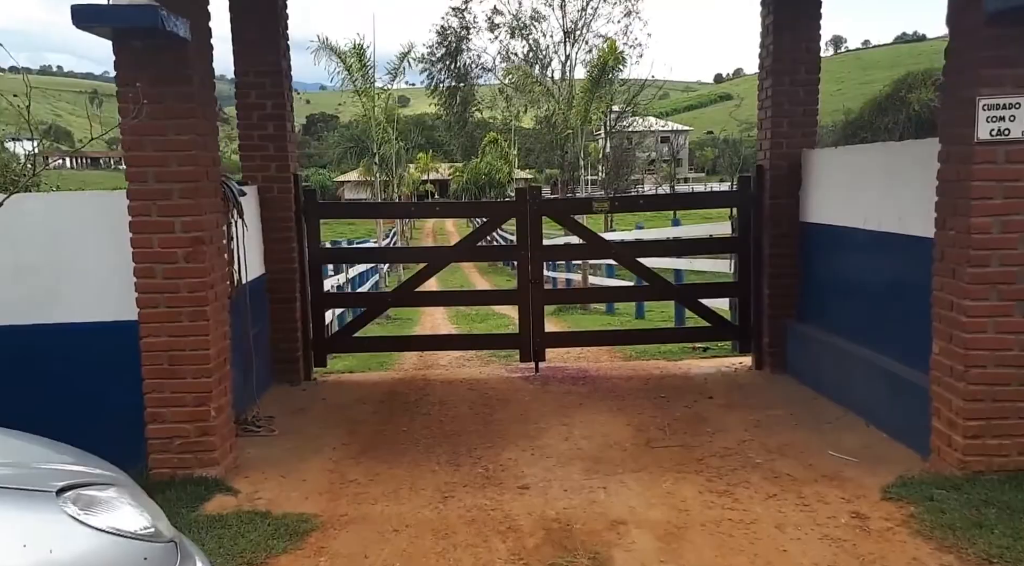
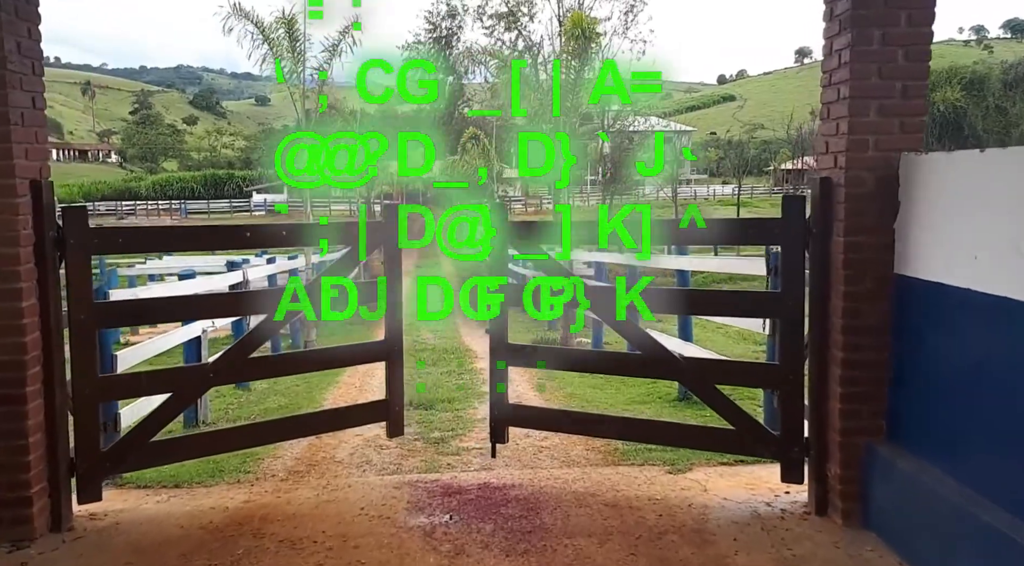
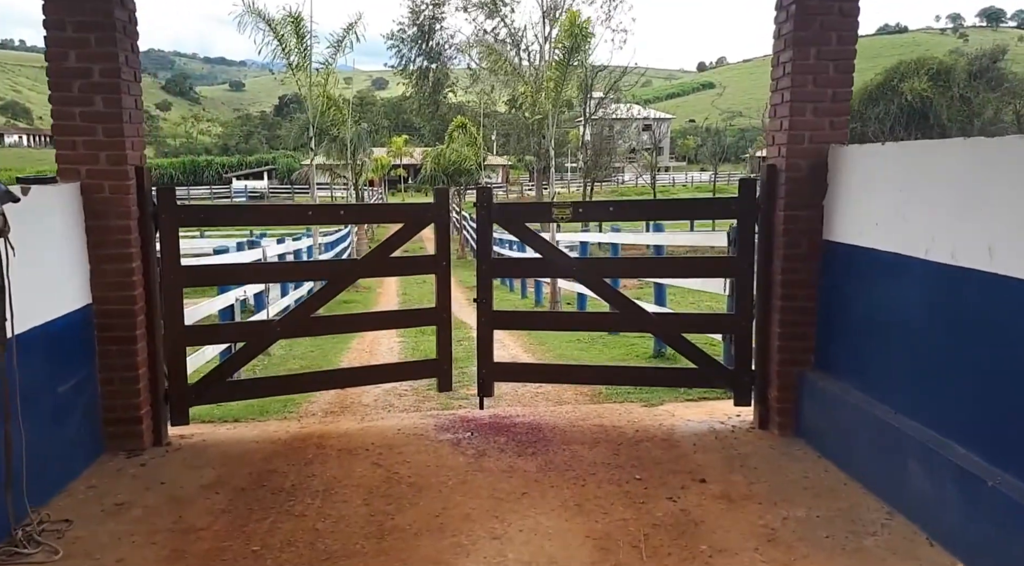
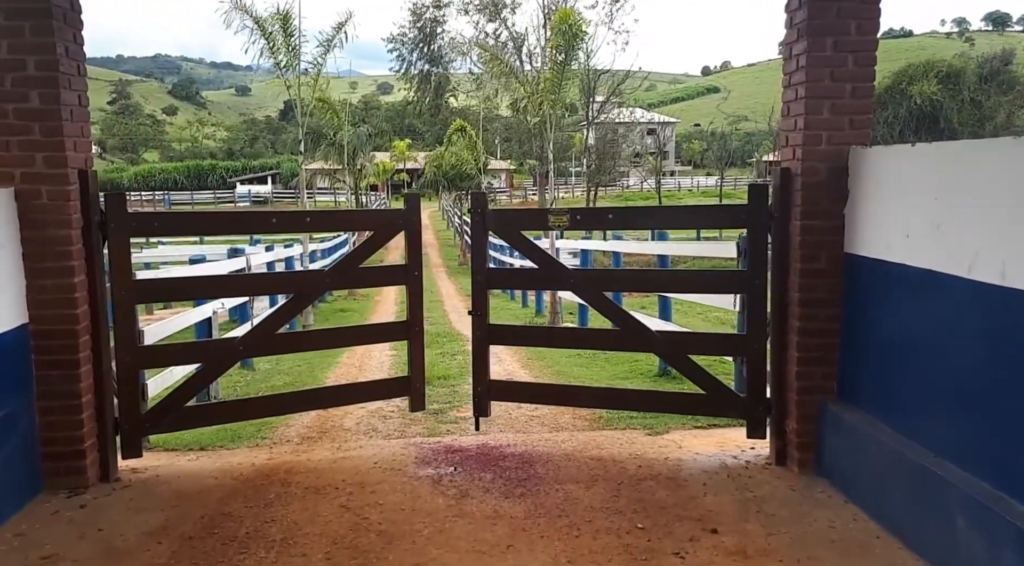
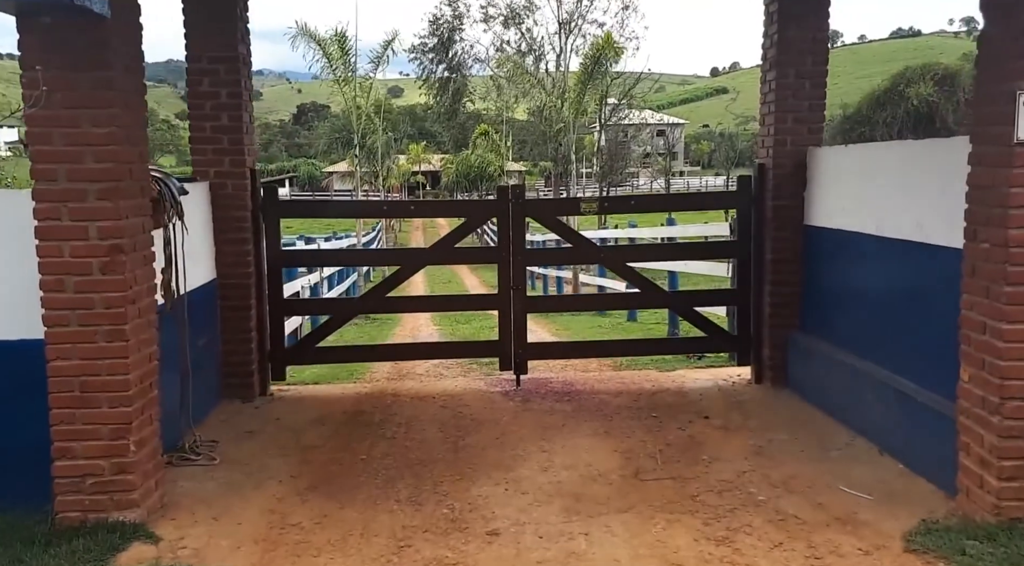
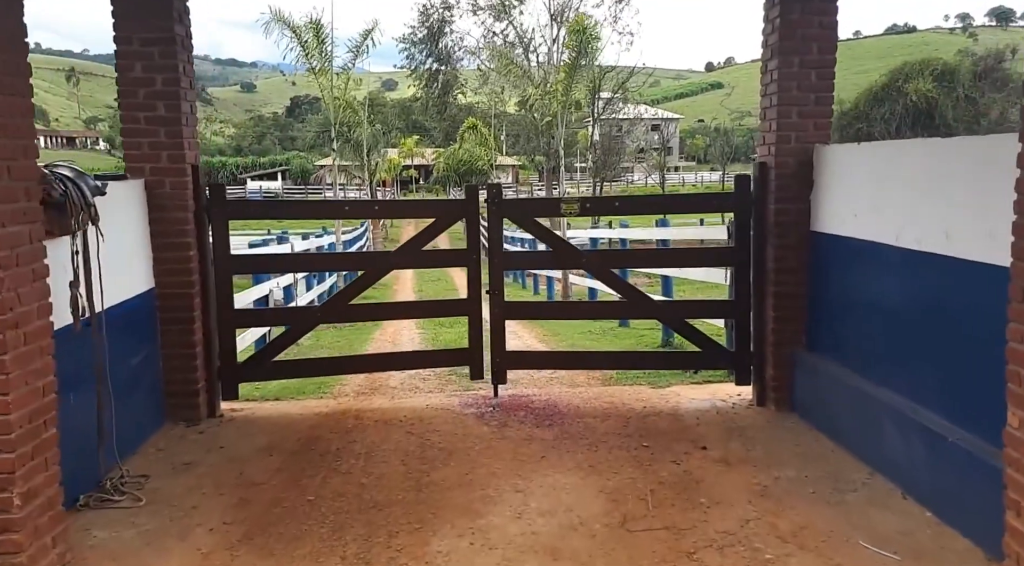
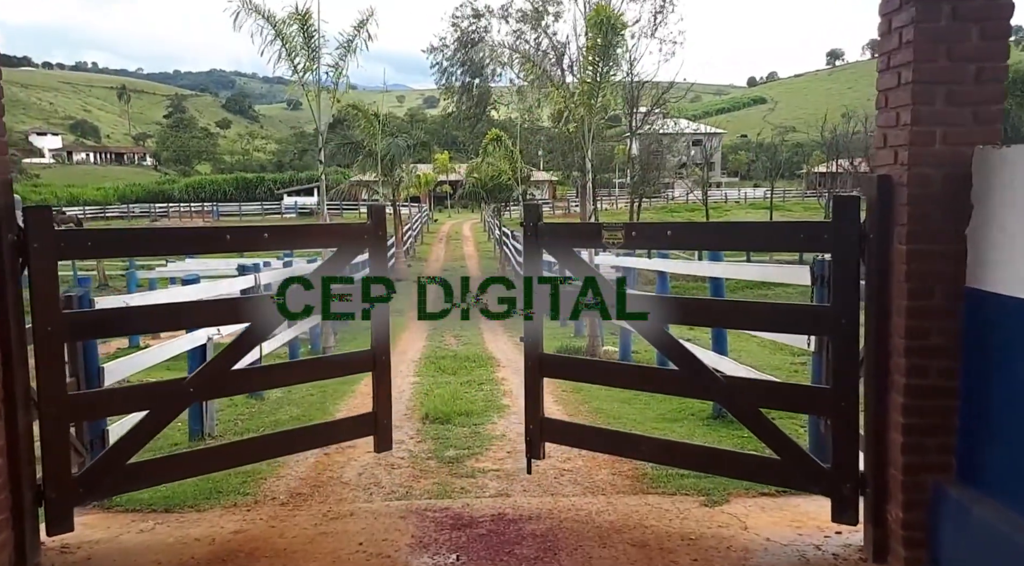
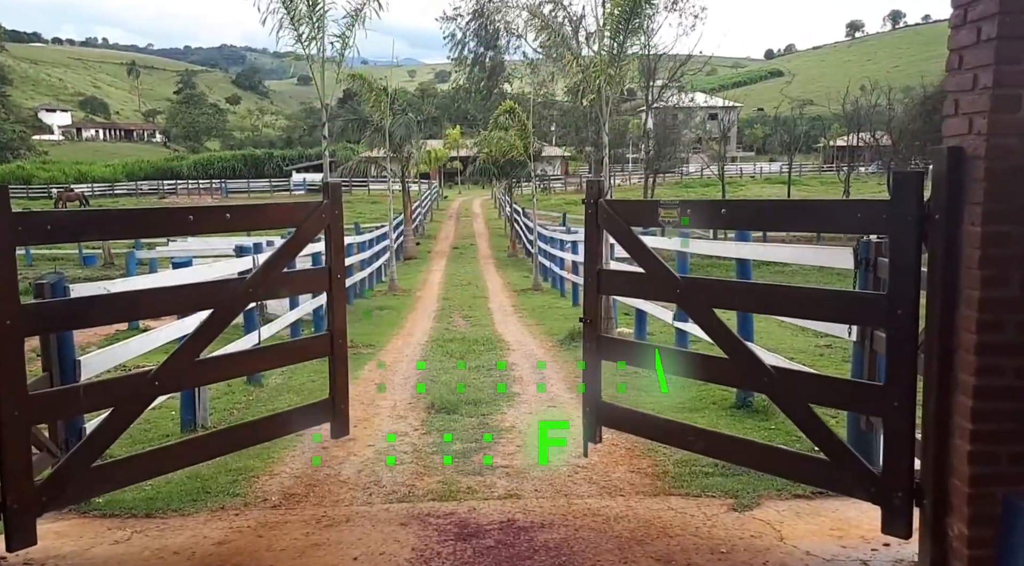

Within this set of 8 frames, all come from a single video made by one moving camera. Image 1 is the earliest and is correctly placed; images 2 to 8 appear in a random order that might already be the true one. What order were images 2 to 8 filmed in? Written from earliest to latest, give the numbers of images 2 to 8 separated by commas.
5, 6, 3, 4, 2, 7, 8
